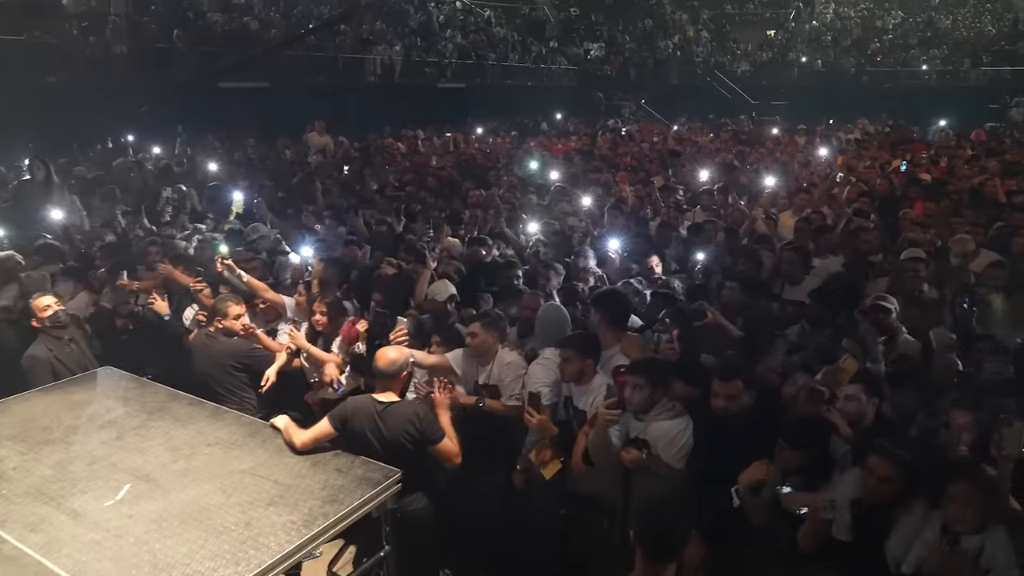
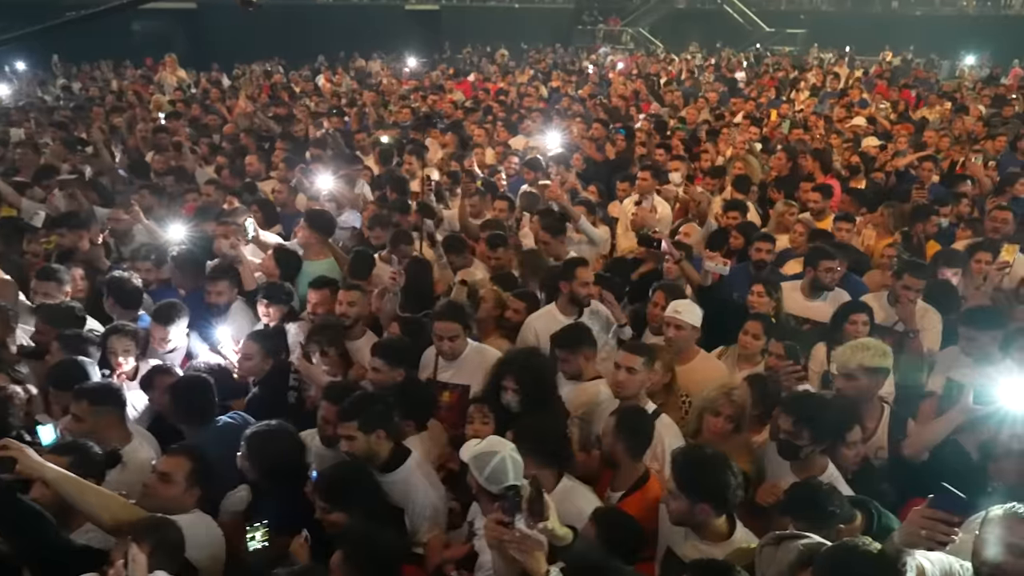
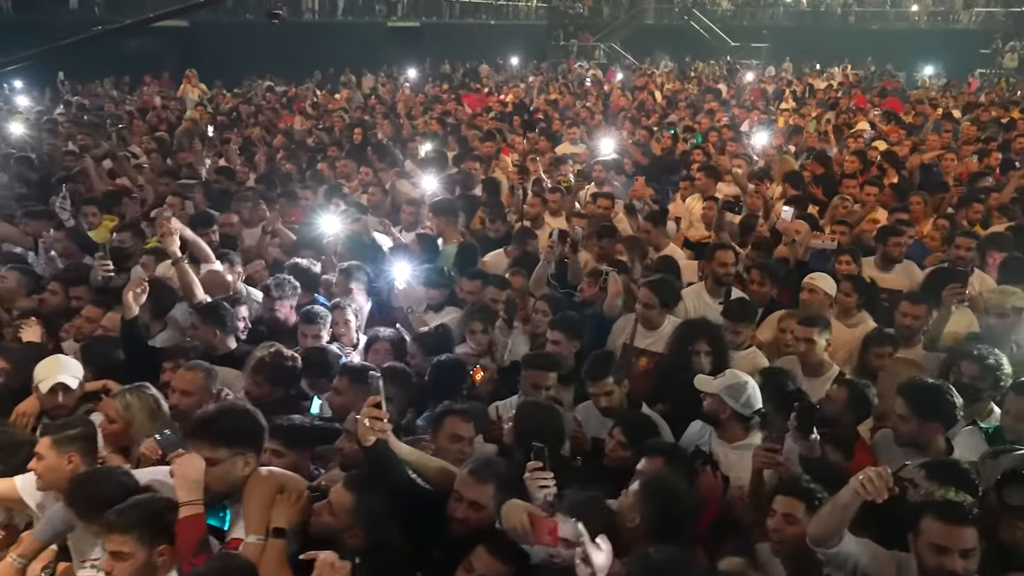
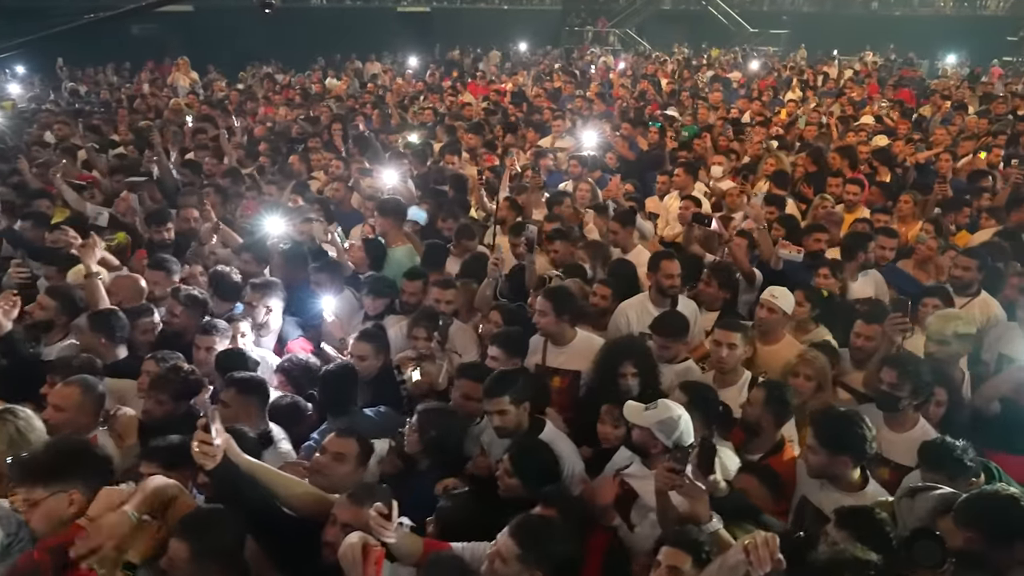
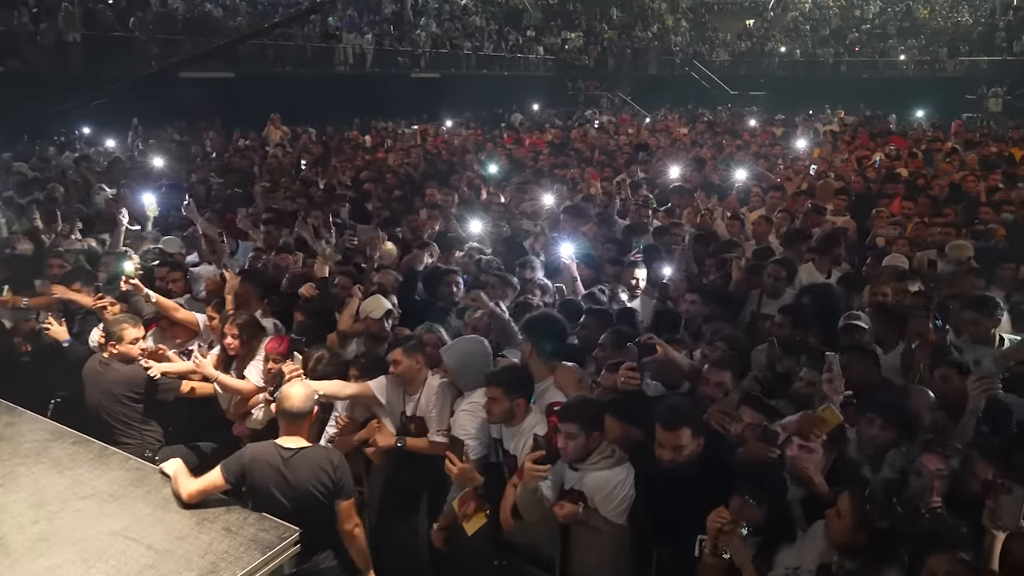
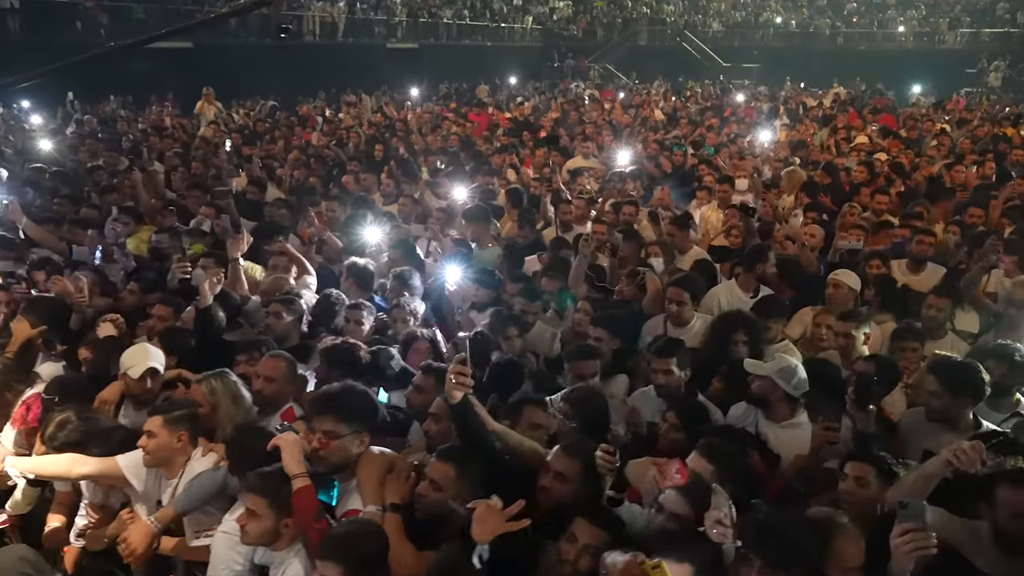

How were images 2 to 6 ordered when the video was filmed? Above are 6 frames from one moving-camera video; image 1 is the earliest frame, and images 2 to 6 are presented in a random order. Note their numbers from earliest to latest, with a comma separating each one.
5, 6, 3, 4, 2
